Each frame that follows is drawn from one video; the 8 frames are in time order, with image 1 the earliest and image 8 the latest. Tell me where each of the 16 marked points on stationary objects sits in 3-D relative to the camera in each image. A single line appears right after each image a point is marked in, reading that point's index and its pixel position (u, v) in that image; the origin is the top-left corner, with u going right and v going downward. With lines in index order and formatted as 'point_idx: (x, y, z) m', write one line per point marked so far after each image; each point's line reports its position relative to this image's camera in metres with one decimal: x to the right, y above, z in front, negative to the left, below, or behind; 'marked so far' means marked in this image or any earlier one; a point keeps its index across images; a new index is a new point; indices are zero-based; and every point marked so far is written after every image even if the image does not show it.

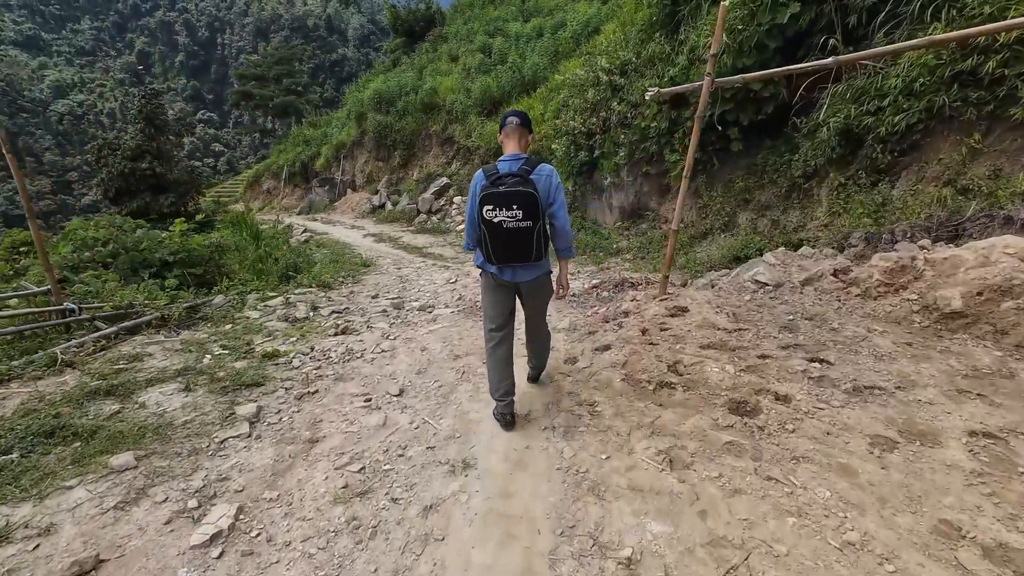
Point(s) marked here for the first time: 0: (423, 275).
0: (-1.8, +0.2, +9.3) m
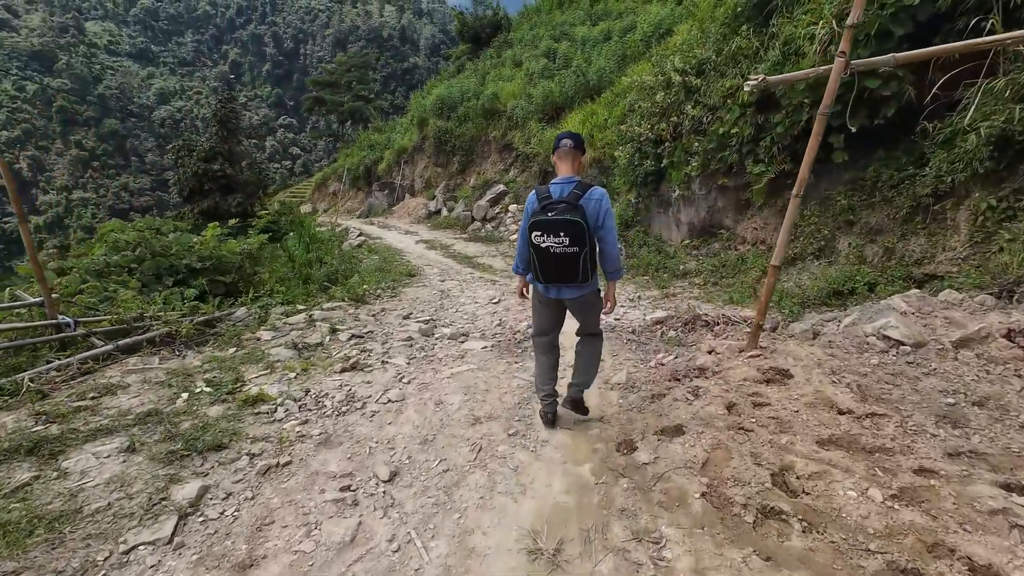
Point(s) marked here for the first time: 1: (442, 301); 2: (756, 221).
0: (-0.9, -0.1, +8.6) m
1: (-1.2, -0.2, +7.5) m
2: (+4.1, +1.1, +8.1) m
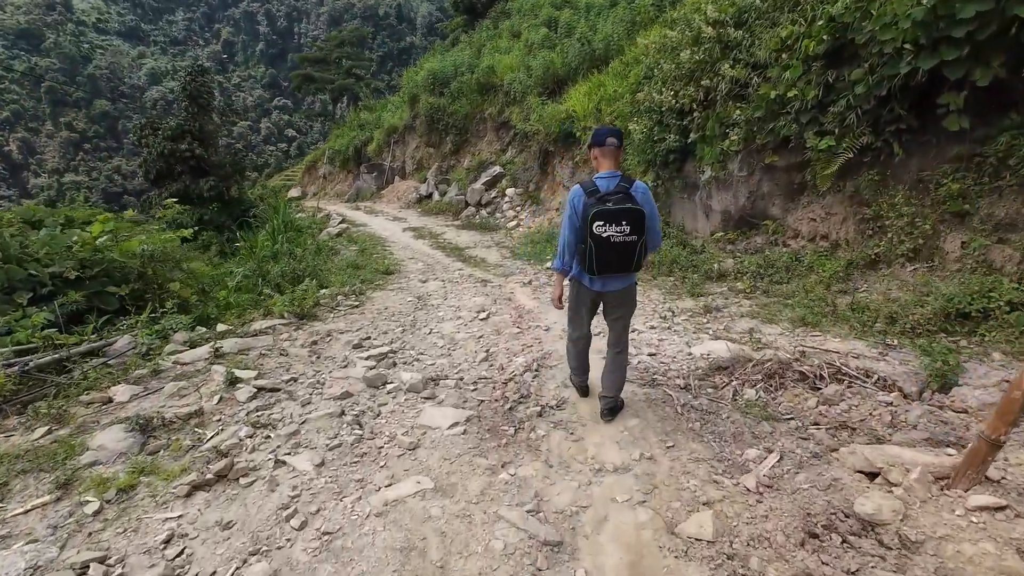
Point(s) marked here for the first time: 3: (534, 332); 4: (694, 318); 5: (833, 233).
0: (-1.0, -0.1, +7.0) m
1: (-1.2, -0.3, +5.9) m
2: (+4.0, +1.0, +6.4) m
3: (+0.2, -0.4, +4.7) m
4: (+1.9, -0.3, +5.1) m
5: (+4.0, +0.7, +6.1) m
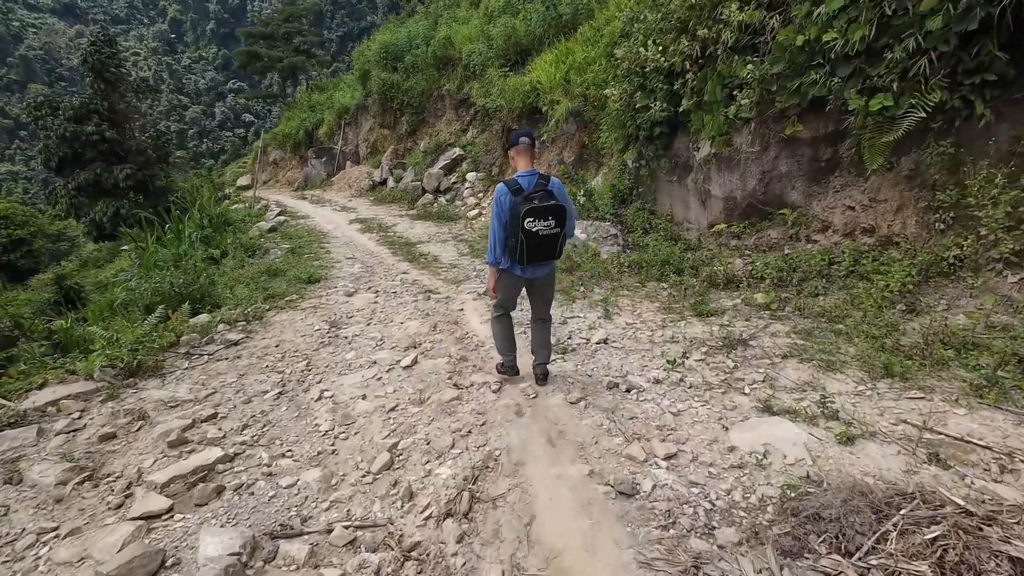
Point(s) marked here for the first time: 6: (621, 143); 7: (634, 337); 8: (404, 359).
0: (-1.5, -0.4, +5.2) m
1: (-1.7, -0.6, +4.1) m
2: (+3.4, +0.9, +4.9) m
3: (-0.2, -0.7, +3.1) m
4: (+1.4, -0.5, +3.5) m
5: (+3.5, +0.6, +4.6) m
6: (+1.8, +2.4, +8.1) m
7: (+1.1, -0.4, +4.2) m
8: (-0.8, -0.6, +3.8) m
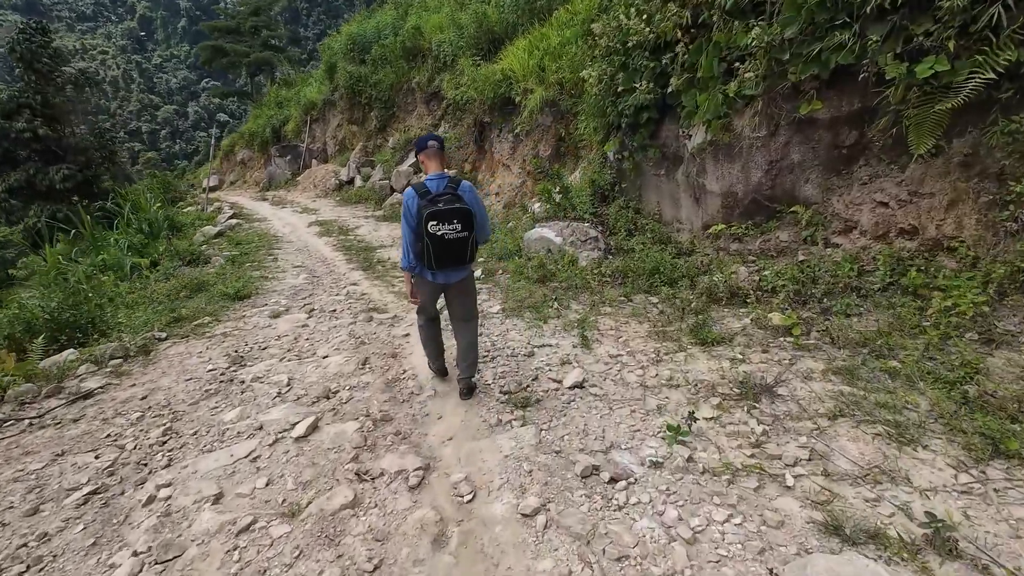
0: (-1.9, -0.6, +4.1) m
1: (-2.1, -0.8, +3.0) m
2: (+3.0, +0.8, +4.0) m
3: (-0.5, -0.9, +2.0) m
4: (+1.1, -0.7, +2.5) m
5: (+3.1, +0.5, +3.6) m
6: (+1.3, +2.3, +7.1) m
7: (+0.7, -0.6, +3.1) m
8: (-1.2, -0.8, +2.7) m
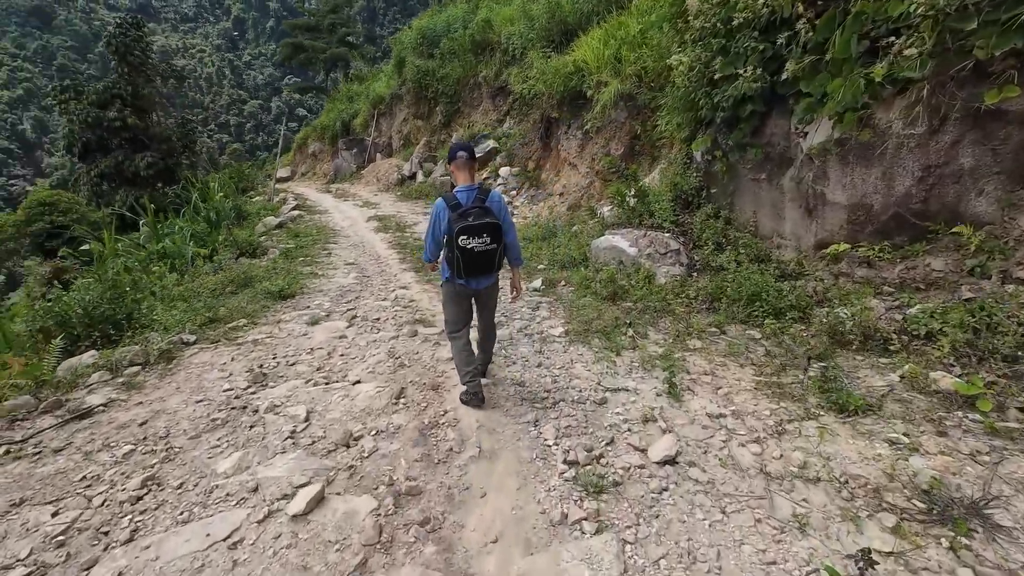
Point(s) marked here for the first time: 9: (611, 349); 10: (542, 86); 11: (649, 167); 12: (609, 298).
0: (-1.5, -0.6, +3.5) m
1: (-1.7, -0.9, +2.5) m
2: (+3.5, +0.5, +2.8) m
3: (-0.4, -1.0, +1.3) m
4: (+1.4, -0.9, +1.6) m
5: (+3.5, +0.1, +2.5) m
6: (+2.2, +2.0, +6.1) m
7: (+1.0, -0.8, +2.3) m
8: (-0.9, -0.9, +2.1) m
9: (+0.8, -0.5, +3.9) m
10: (+0.7, +5.0, +11.9) m
11: (+2.3, +2.1, +8.2) m
12: (+1.0, -0.1, +5.1) m
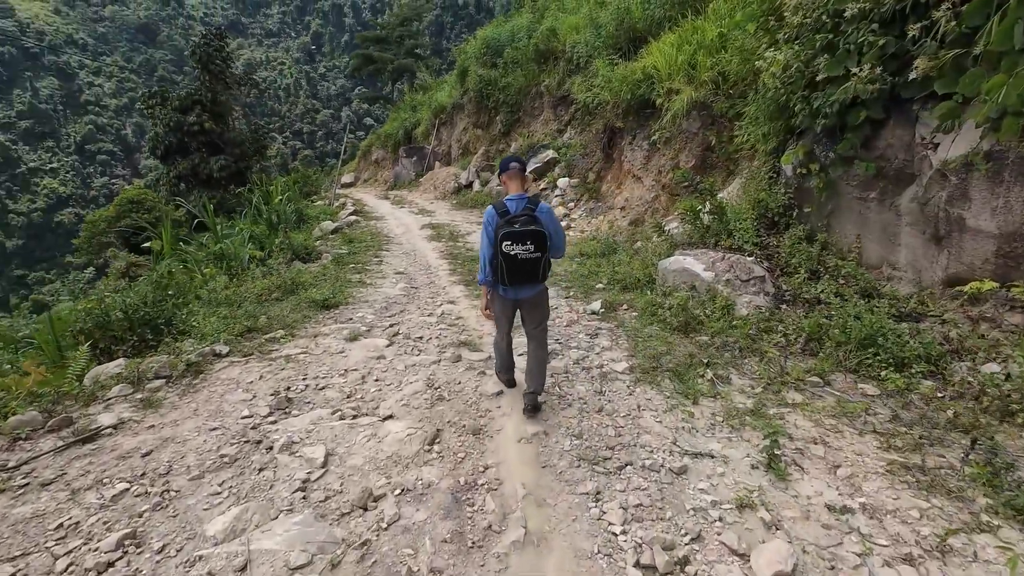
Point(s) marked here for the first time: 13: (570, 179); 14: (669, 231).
0: (-1.1, -0.8, +3.1) m
1: (-1.5, -0.9, +2.1) m
2: (+3.8, +0.1, +1.9) m
3: (-0.3, -1.1, +0.8) m
4: (+1.5, -1.1, +0.9) m
5: (+3.8, -0.2, +1.6) m
6: (+2.9, +1.7, +5.3) m
7: (+1.2, -1.0, +1.6) m
8: (-0.7, -1.0, +1.6) m
9: (+1.2, -0.7, +3.2) m
10: (+2.2, +4.5, +11.3) m
11: (+3.3, +1.6, +7.5) m
12: (+1.5, -0.4, +4.4) m
13: (+1.4, +2.7, +12.0) m
14: (+2.1, +0.7, +6.4) m
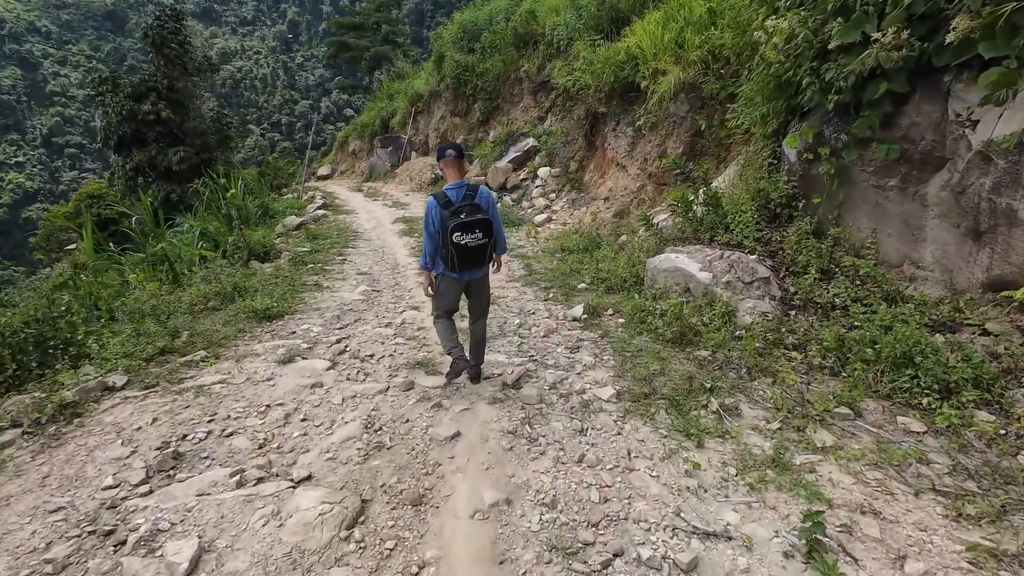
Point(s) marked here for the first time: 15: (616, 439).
0: (-1.3, -0.9, +2.4) m
1: (-1.7, -1.1, +1.4) m
2: (+3.6, +0.1, +1.3) m
3: (-0.4, -1.3, +0.1) m
4: (+1.3, -1.2, +0.2) m
5: (+3.6, -0.3, +1.0) m
6: (+2.6, +1.6, +4.7) m
7: (+1.1, -1.1, +1.0) m
8: (-0.9, -1.1, +0.9) m
9: (+0.9, -0.8, +2.6) m
10: (+1.7, +4.6, +10.6) m
11: (+2.9, +1.7, +6.8) m
12: (+1.3, -0.4, +3.8) m
13: (+0.9, +2.8, +11.3) m
14: (+1.7, +0.7, +5.7) m
15: (+0.6, -0.8, +2.6) m
